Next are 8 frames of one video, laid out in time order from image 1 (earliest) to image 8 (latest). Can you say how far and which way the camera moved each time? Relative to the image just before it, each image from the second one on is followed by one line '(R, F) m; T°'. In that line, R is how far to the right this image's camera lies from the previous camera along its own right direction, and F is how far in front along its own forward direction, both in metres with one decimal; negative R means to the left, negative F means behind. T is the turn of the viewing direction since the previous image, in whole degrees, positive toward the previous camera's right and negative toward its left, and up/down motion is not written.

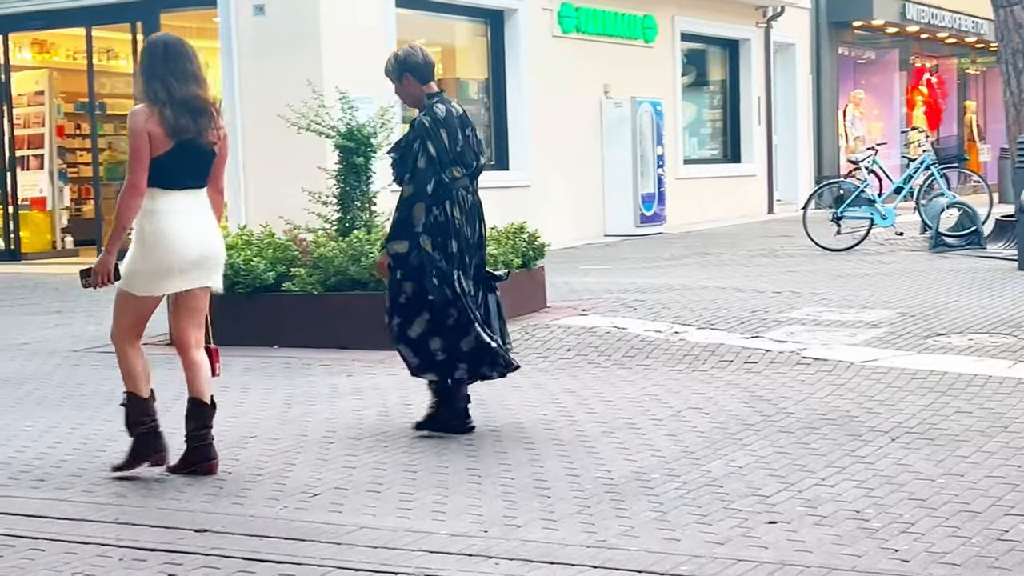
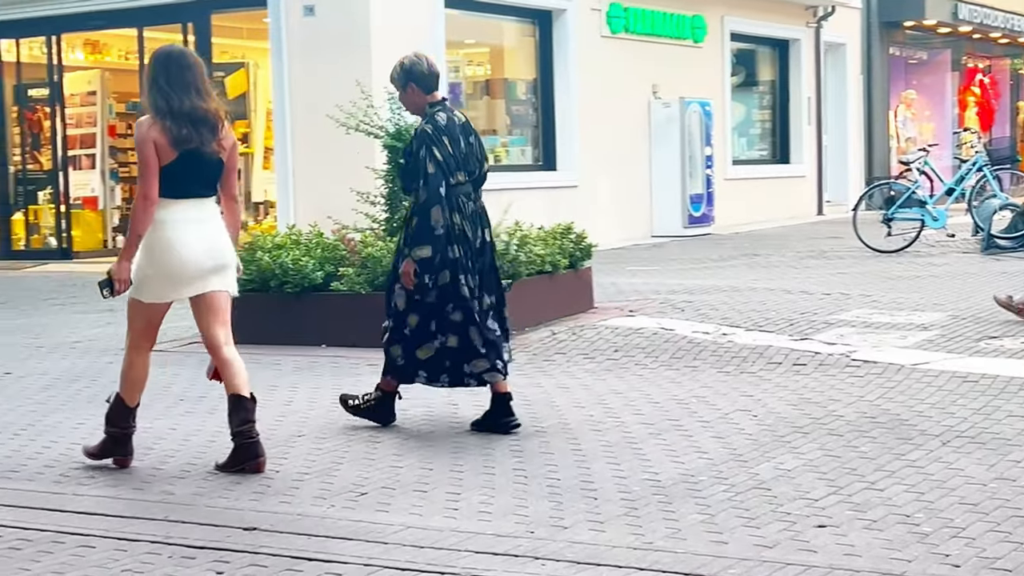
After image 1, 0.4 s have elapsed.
(0.0, 0.0) m; -2°
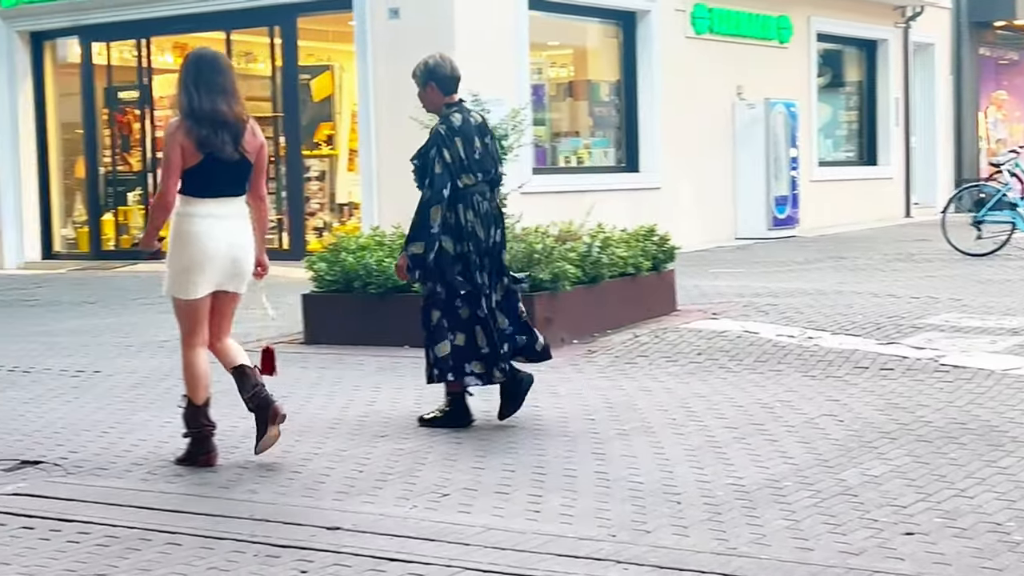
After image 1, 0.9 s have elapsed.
(0.0, 0.0) m; -3°
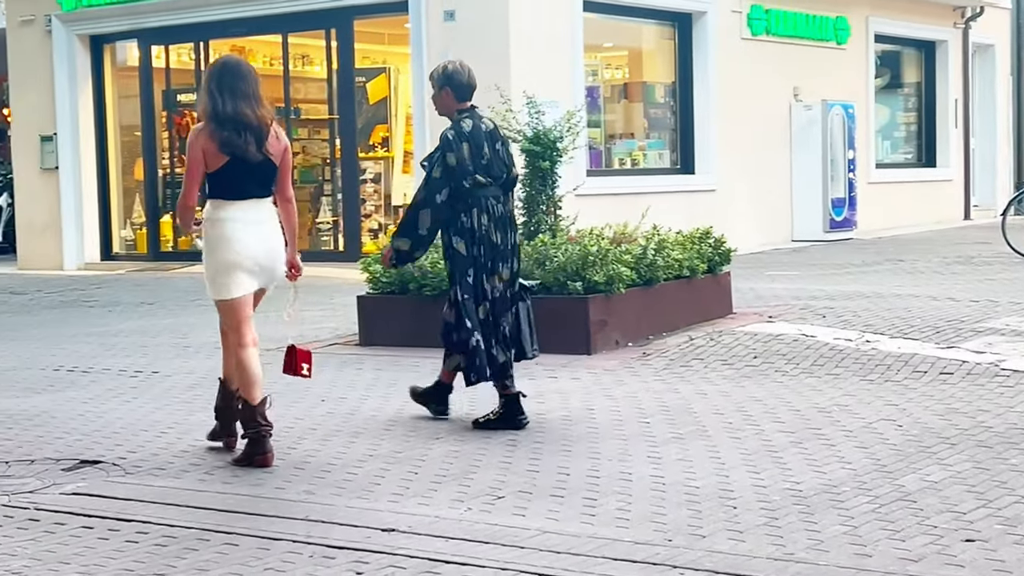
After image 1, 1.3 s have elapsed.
(0.0, 0.0) m; -2°
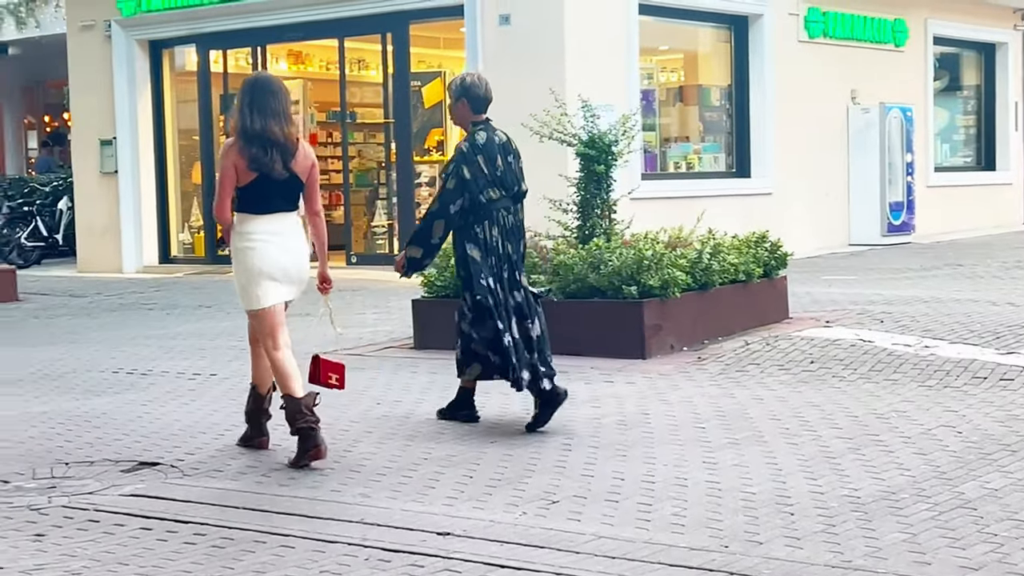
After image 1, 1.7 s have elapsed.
(0.0, 0.0) m; -2°
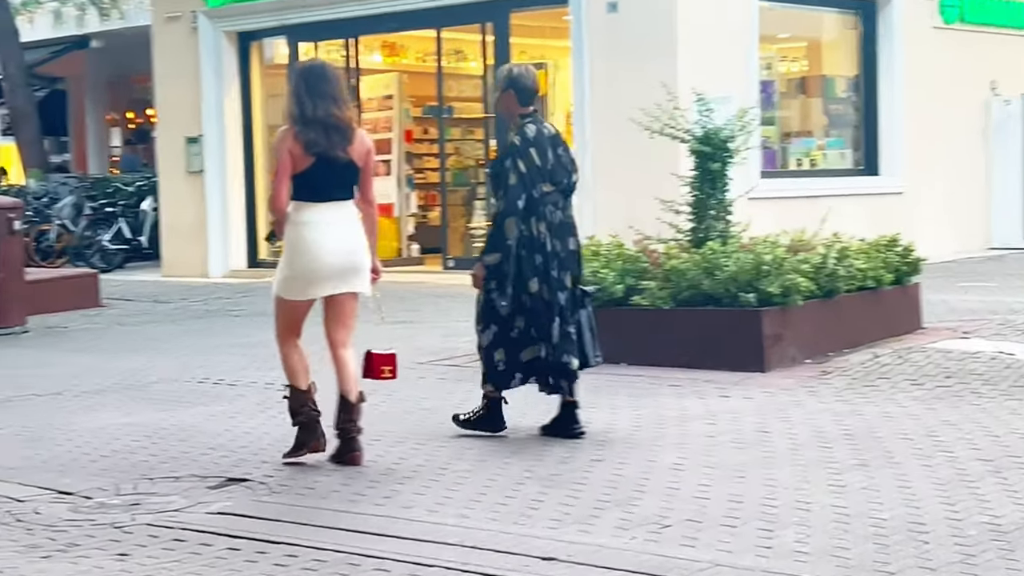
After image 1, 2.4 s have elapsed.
(-0.1, +0.7) m; -4°
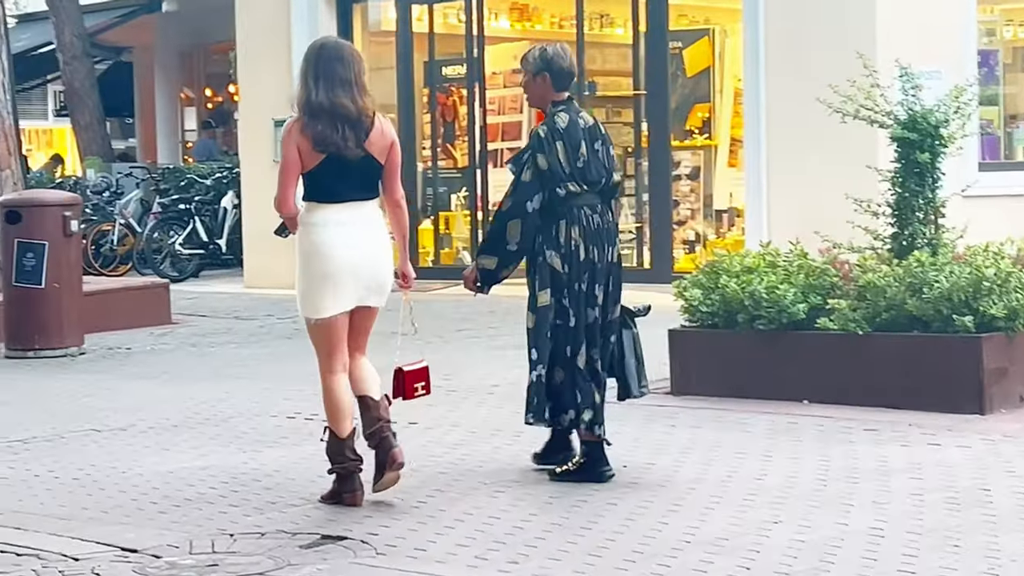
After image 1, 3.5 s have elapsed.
(-0.4, +1.8) m; -3°
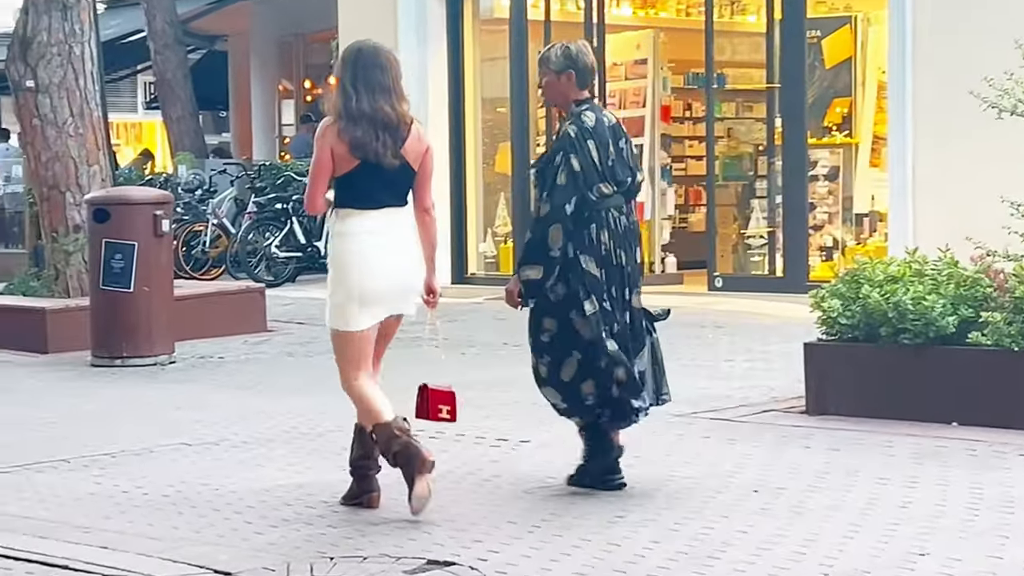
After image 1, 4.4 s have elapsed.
(-0.3, +0.6) m; -2°
